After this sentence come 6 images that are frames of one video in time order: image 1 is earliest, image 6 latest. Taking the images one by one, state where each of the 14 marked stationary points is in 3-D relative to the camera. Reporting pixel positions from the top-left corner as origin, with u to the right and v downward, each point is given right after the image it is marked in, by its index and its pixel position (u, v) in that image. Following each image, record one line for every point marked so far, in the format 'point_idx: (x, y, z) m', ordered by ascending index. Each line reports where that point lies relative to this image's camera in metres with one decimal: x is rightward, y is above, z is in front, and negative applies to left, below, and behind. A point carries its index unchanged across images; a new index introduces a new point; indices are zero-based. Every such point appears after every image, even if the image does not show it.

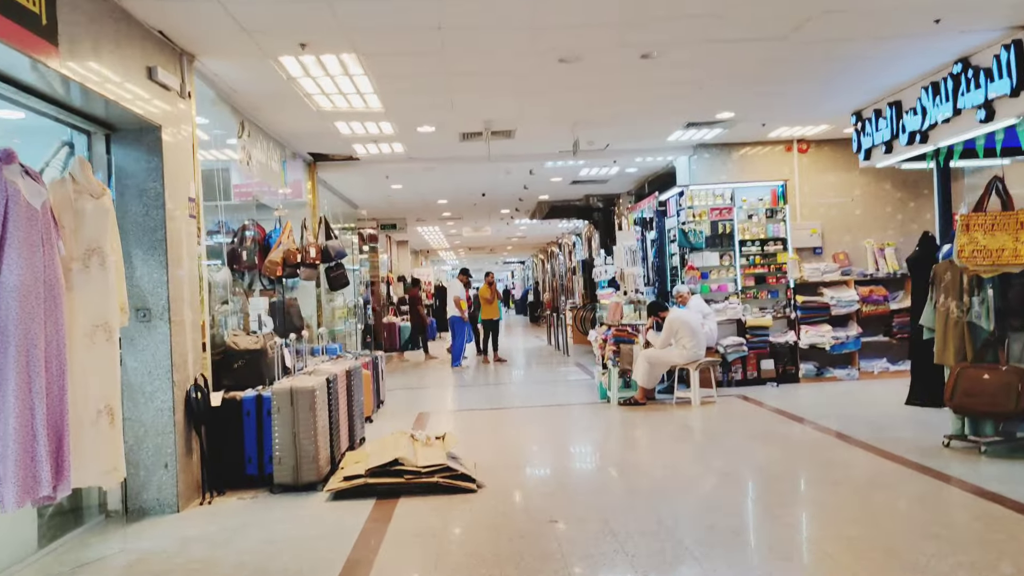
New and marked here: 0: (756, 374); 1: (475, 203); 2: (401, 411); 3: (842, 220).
0: (+2.5, -0.9, +8.3) m
1: (-0.6, +1.3, +13.1) m
2: (-1.1, -1.2, +8.1) m
3: (+3.4, +0.7, +8.6) m
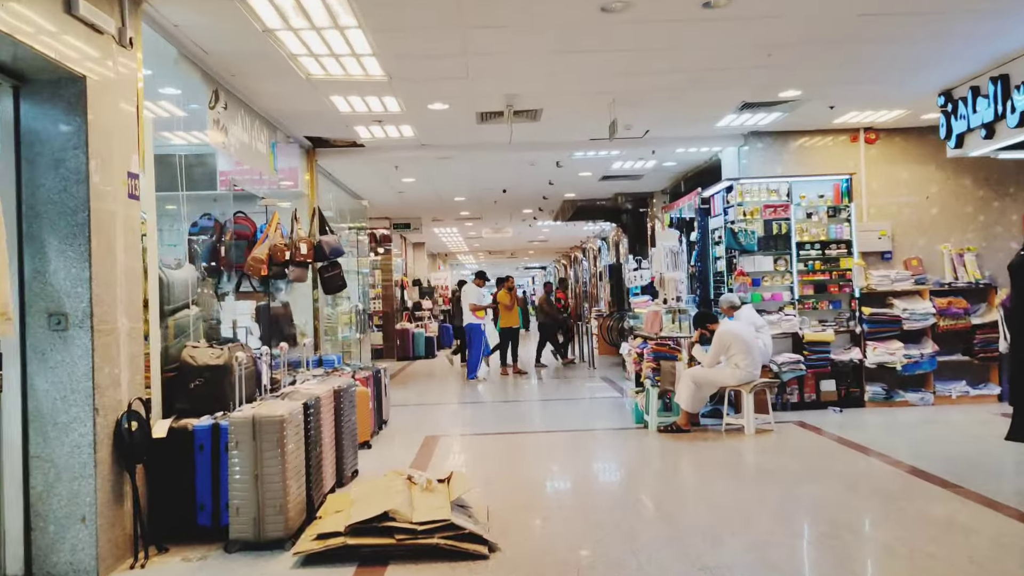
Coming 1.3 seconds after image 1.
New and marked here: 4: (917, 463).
0: (+2.7, -1.0, +7.2) m
1: (-0.3, +1.3, +12.1) m
2: (-0.9, -1.2, +7.1) m
3: (+3.7, +0.6, +7.5) m
4: (+2.8, -1.2, +5.8) m
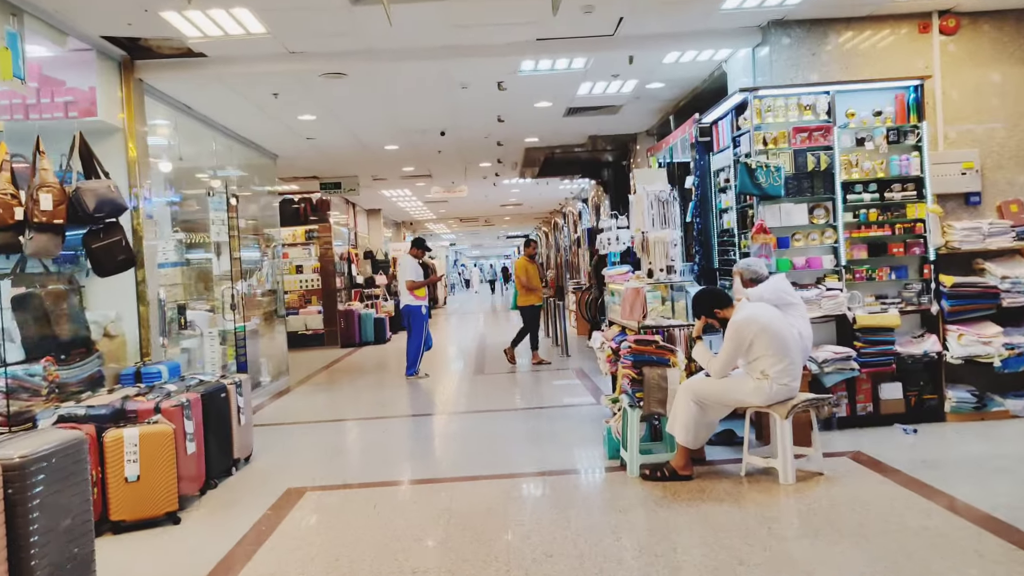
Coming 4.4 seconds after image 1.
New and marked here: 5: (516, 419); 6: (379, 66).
0: (+2.2, -0.7, +4.9) m
1: (-0.9, +1.6, +9.7) m
2: (-1.4, -1.1, +4.7) m
3: (+3.1, +0.9, +5.1) m
4: (+2.4, -1.0, +3.5) m
5: (0.0, -1.0, +6.4) m
6: (-0.9, +1.5, +5.4) m
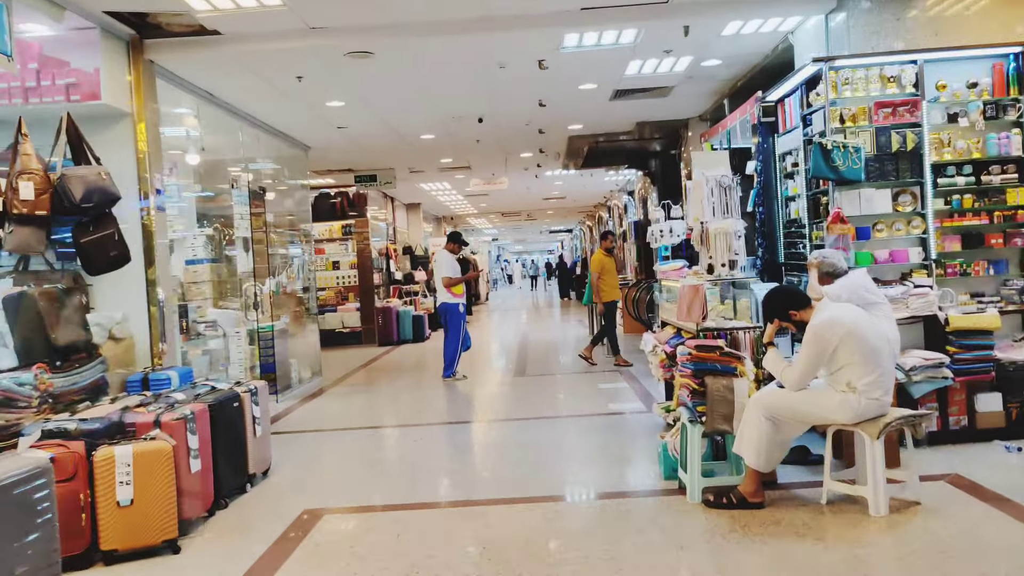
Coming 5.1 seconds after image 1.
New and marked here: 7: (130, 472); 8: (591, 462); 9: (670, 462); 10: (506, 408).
0: (+2.4, -0.7, +4.3) m
1: (-0.4, +1.6, +9.2) m
2: (-1.2, -1.1, +4.3) m
3: (+3.4, +0.9, +4.4) m
4: (+2.5, -1.0, +2.8) m
5: (+0.3, -1.0, +5.9) m
6: (-0.6, +1.5, +4.9) m
7: (-1.5, -0.7, +3.3) m
8: (+0.5, -1.0, +4.8) m
9: (+0.8, -0.9, +4.1) m
10: (-0.1, -1.0, +7.0) m
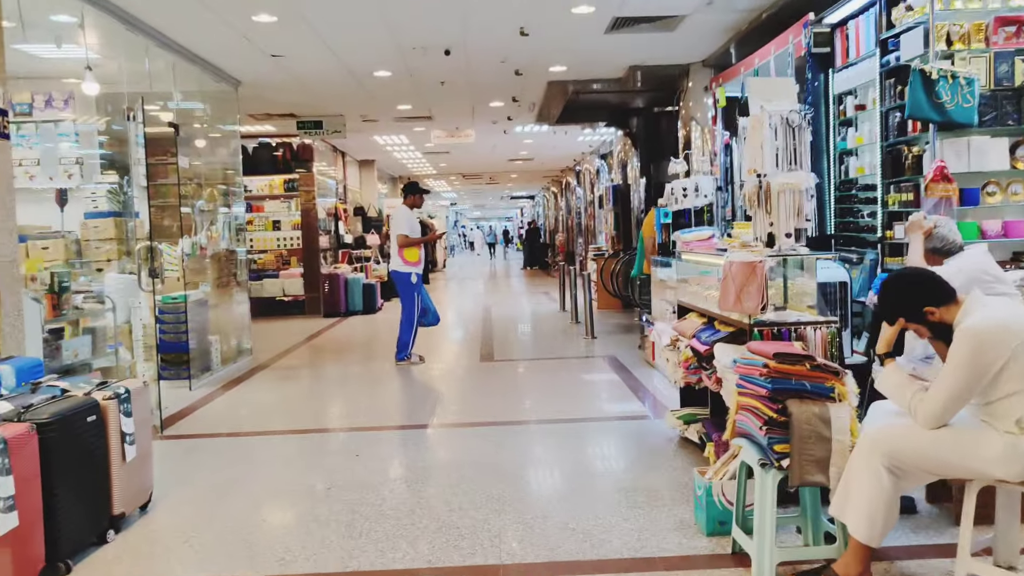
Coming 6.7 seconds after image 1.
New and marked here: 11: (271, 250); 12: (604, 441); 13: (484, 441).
0: (+2.3, -0.7, +3.2) m
1: (-0.7, +2.0, +7.9) m
2: (-1.3, -1.0, +3.0) m
3: (+3.3, +0.9, +3.3) m
4: (+2.5, -1.0, +1.8) m
5: (+0.2, -0.8, +4.7) m
6: (-0.7, +1.6, +3.5) m
7: (-1.5, -0.6, +2.0) m
8: (+0.3, -0.9, +3.6) m
9: (+0.7, -0.8, +2.9) m
10: (-0.3, -0.8, +5.8) m
11: (-3.4, +0.5, +11.5) m
12: (+0.5, -0.8, +4.4) m
13: (-0.2, -0.9, +4.5) m
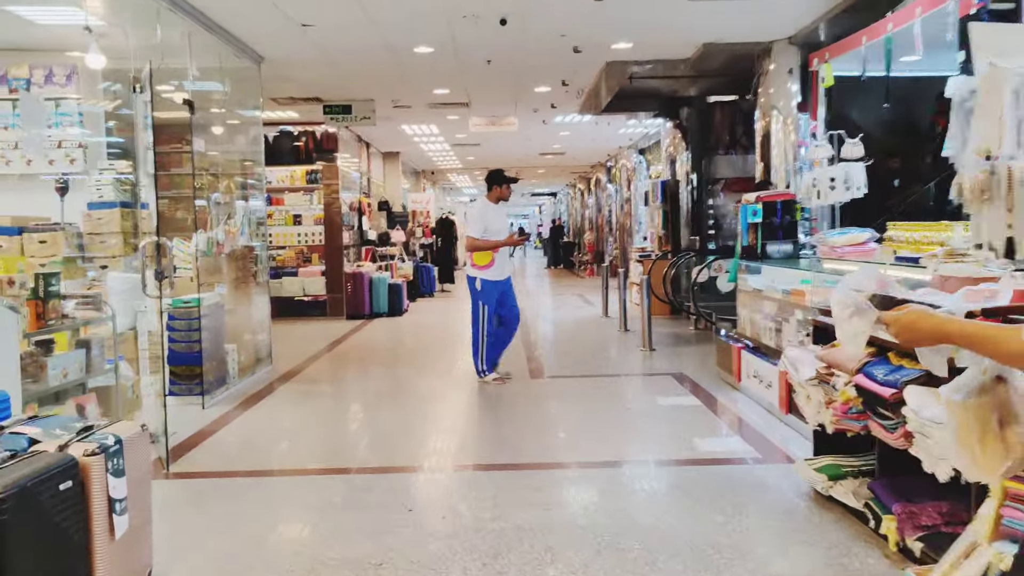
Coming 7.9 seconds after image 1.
0: (+2.7, -0.7, +2.3) m
1: (-0.2, +1.9, +7.0) m
2: (-0.9, -1.0, +2.2) m
3: (+3.7, +0.8, +2.4) m
4: (+2.8, -1.1, +0.9) m
5: (+0.5, -0.9, +3.8) m
6: (-0.3, +1.6, +2.7) m
7: (-1.2, -0.7, +1.1) m
8: (+0.7, -1.0, +2.7) m
9: (+1.1, -0.9, +2.0) m
10: (+0.1, -0.8, +4.9) m
11: (-2.9, +0.6, +10.7) m
12: (+0.9, -0.9, +3.6) m
13: (+0.2, -0.9, +3.7) m
